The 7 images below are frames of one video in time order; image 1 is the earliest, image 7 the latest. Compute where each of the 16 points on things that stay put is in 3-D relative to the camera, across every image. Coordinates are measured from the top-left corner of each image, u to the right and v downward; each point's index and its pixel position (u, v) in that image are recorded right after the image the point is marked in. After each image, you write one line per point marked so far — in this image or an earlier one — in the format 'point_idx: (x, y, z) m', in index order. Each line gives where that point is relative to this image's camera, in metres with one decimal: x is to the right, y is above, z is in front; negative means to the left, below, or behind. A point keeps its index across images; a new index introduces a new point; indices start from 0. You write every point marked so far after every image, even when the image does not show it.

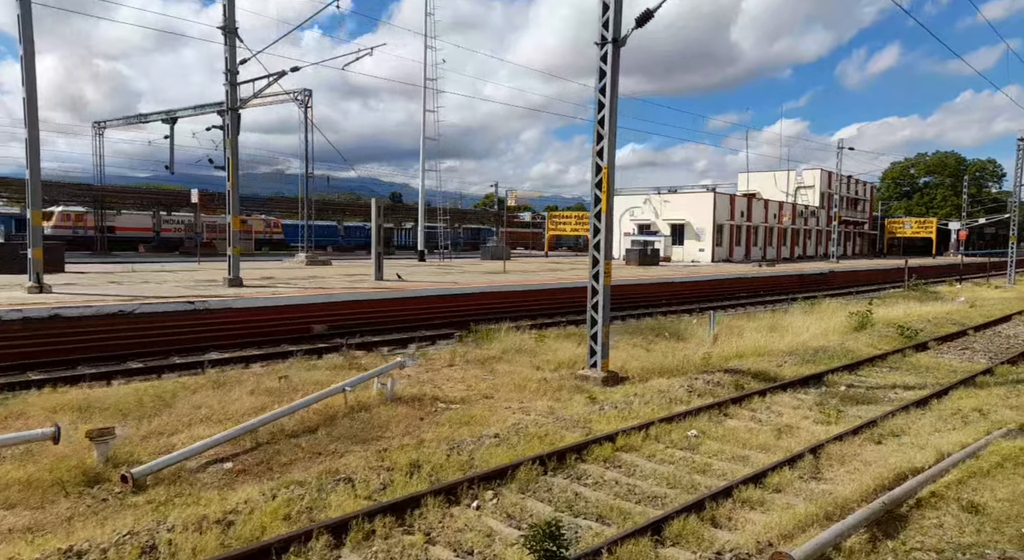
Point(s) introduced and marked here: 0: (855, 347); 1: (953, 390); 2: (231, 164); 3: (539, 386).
0: (+7.1, -1.4, +15.7) m
1: (+6.5, -1.6, +11.1) m
2: (-6.4, +2.7, +17.1) m
3: (+0.4, -1.4, +10.1) m
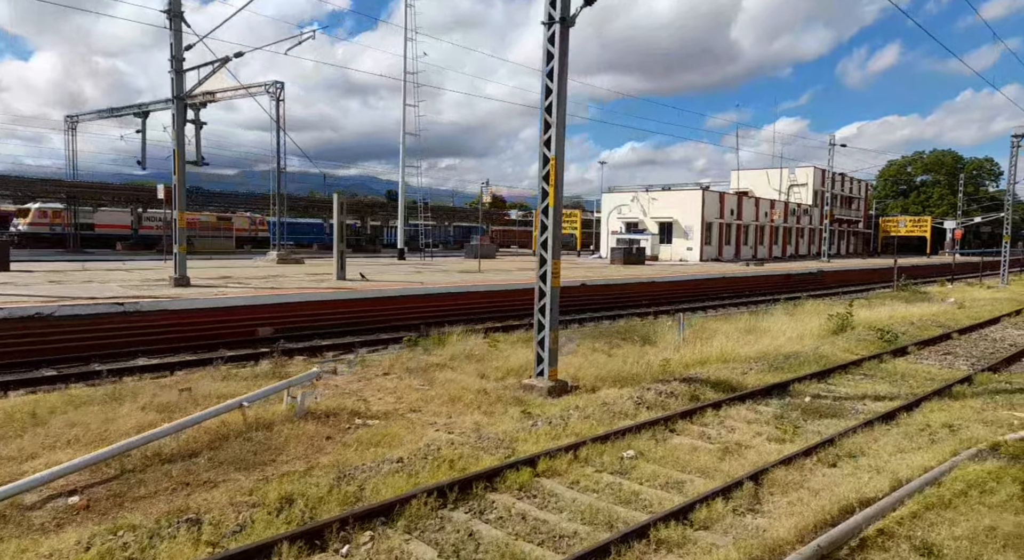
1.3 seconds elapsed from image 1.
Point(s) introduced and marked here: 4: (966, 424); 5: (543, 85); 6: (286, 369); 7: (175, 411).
0: (+6.3, -1.5, +15.0) m
1: (+5.6, -1.7, +10.4) m
2: (-7.2, +2.7, +16.3) m
3: (-0.4, -1.4, +9.3) m
4: (+5.4, -1.7, +9.0) m
5: (+0.4, +2.8, +10.3) m
6: (-3.1, -1.2, +10.3) m
7: (-3.3, -1.3, +7.5) m
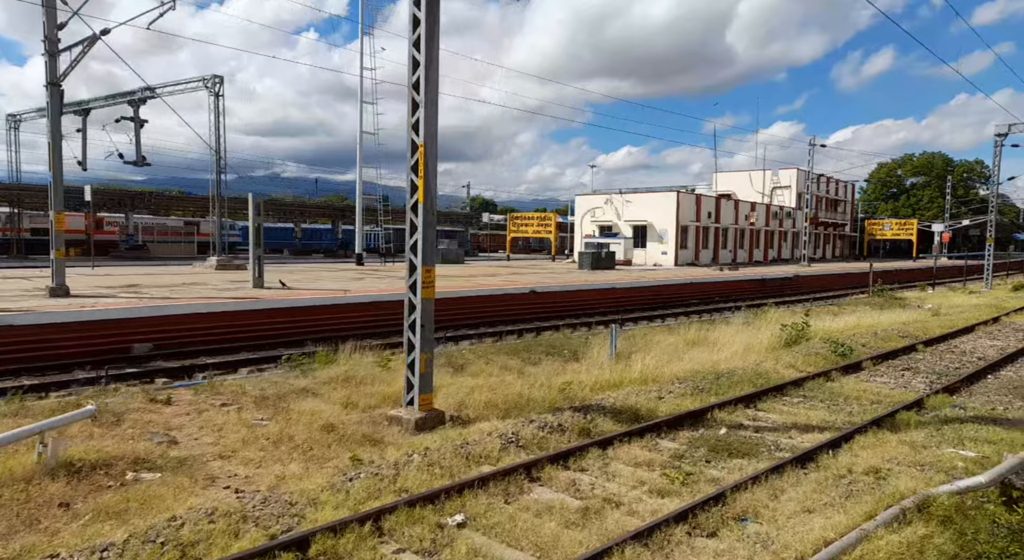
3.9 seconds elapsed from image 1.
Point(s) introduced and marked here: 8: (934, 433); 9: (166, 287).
0: (+4.6, -1.6, +13.5) m
1: (+4.0, -1.8, +8.9) m
2: (-8.9, +2.5, +14.6) m
3: (-2.0, -1.6, +7.7) m
4: (+3.8, -1.8, +7.4) m
5: (-1.2, +2.6, +8.8) m
6: (-4.7, -1.4, +8.7) m
7: (-4.9, -1.4, +5.8) m
8: (+5.0, -1.8, +9.1) m
9: (-8.5, -0.2, +18.6) m
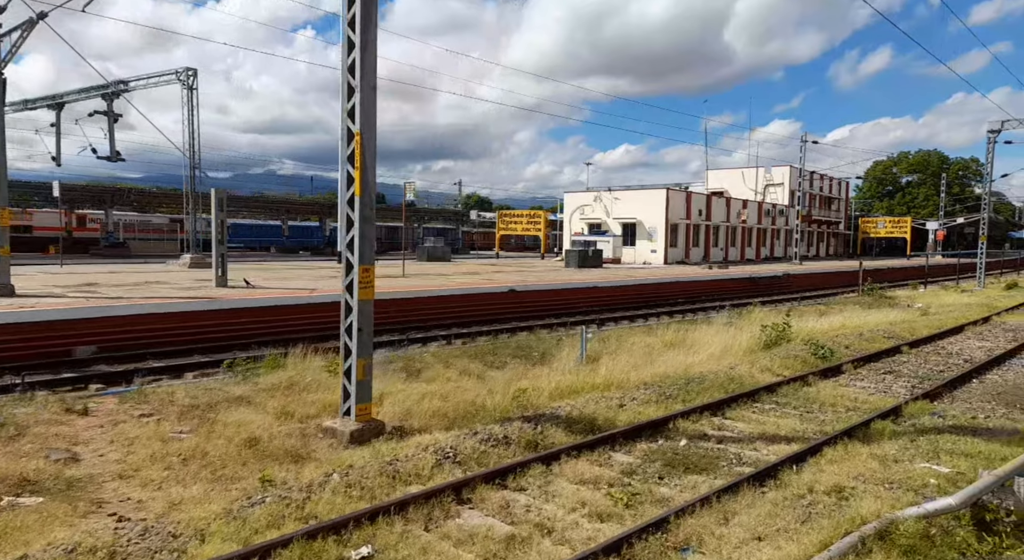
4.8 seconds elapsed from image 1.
0: (+4.0, -1.6, +12.9) m
1: (+3.4, -1.8, +8.3) m
2: (-9.5, +2.5, +14.0) m
3: (-2.6, -1.6, +7.1) m
4: (+3.2, -1.9, +6.9) m
5: (-1.8, +2.6, +8.2) m
6: (-5.3, -1.4, +8.0) m
7: (-5.5, -1.5, +5.2) m
8: (+4.4, -1.8, +8.5) m
9: (-9.2, -0.2, +17.9) m
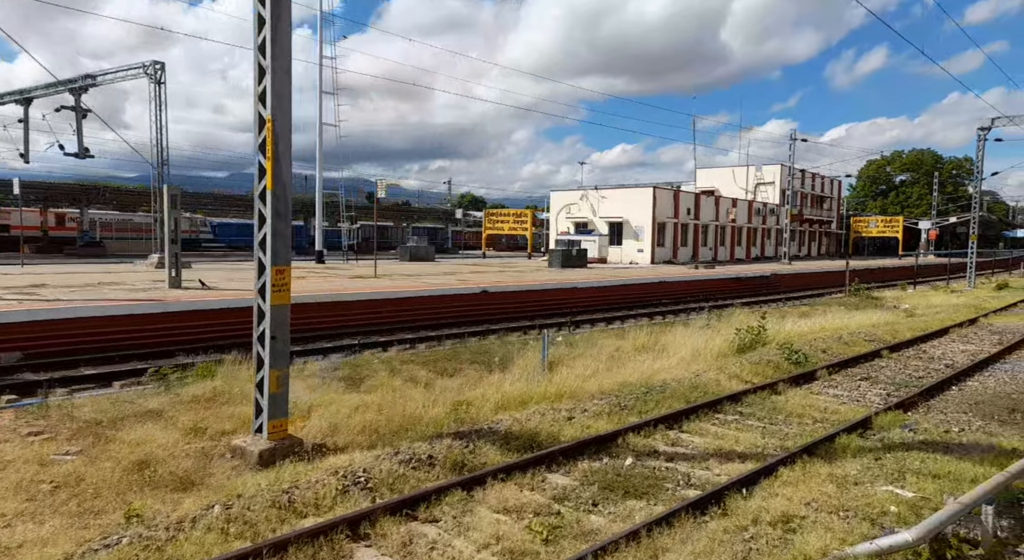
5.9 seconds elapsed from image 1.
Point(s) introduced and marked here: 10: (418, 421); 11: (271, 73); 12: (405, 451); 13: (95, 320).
0: (+3.3, -1.7, +12.2) m
1: (+2.7, -1.9, +7.6) m
2: (-10.3, +2.4, +13.2) m
3: (-3.3, -1.6, +6.4) m
4: (+2.5, -1.9, +6.2) m
5: (-2.5, +2.5, +7.4) m
6: (-6.0, -1.4, +7.3) m
7: (-6.2, -1.5, +4.4) m
8: (+3.7, -1.9, +7.8) m
9: (-10.0, -0.2, +17.1) m
10: (-1.1, -1.6, +8.8) m
11: (-2.3, +1.9, +7.3) m
12: (-1.0, -1.7, +7.4) m
13: (-7.2, -0.7, +13.0) m
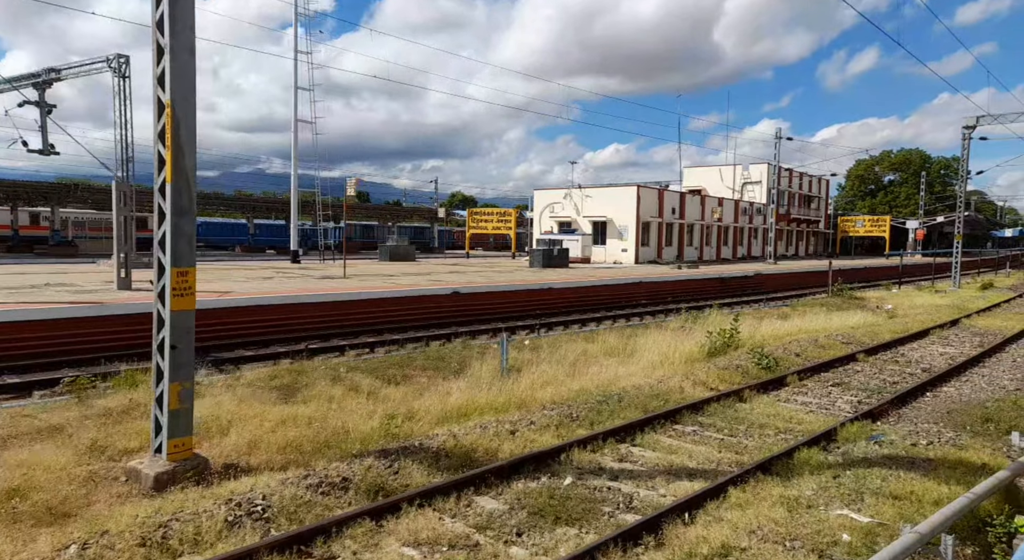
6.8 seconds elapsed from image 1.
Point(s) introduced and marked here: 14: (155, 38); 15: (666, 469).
0: (+2.5, -1.7, +11.6) m
1: (+2.0, -1.9, +7.0) m
2: (-11.0, +2.4, +12.4) m
3: (-4.0, -1.7, +5.7) m
4: (+1.8, -1.9, +5.6) m
5: (-3.2, +2.5, +6.8) m
6: (-6.7, -1.5, +6.6) m
7: (-6.8, -1.5, +3.7) m
8: (+3.0, -1.9, +7.2) m
9: (-10.8, -0.2, +16.4) m
10: (-1.8, -1.7, +8.2) m
11: (-3.0, +1.9, +6.6) m
12: (-1.7, -1.7, +6.7) m
13: (-7.9, -0.7, +12.3) m
14: (-3.2, +2.1, +6.8) m
15: (+1.6, -2.0, +7.9) m
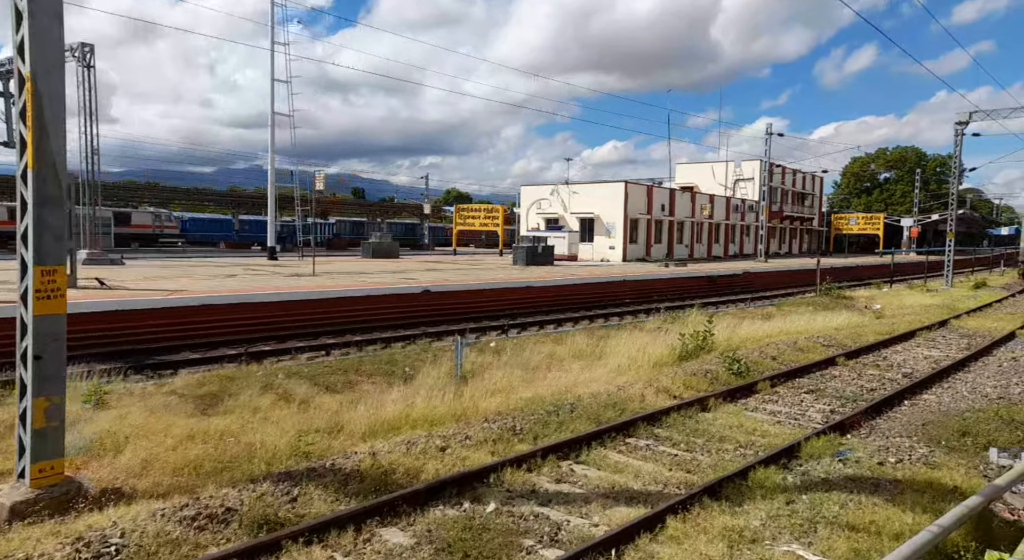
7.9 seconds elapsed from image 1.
0: (+1.8, -1.7, +10.9) m
1: (+1.3, -1.9, +6.2) m
2: (-11.8, +2.4, +11.6) m
3: (-4.7, -1.7, +4.9) m
4: (+1.1, -2.0, +4.8) m
5: (-3.9, +2.5, +6.0) m
6: (-7.4, -1.5, +5.8) m
7: (-7.5, -1.6, +2.9) m
8: (+2.3, -2.0, +6.5) m
9: (-11.5, -0.2, +15.6) m
10: (-2.5, -1.7, +7.4) m
11: (-3.7, +1.9, +5.8) m
12: (-2.4, -1.7, +6.0) m
13: (-8.6, -0.7, +11.5) m
14: (-3.9, +2.1, +6.0) m
15: (+0.9, -2.0, +7.2) m
